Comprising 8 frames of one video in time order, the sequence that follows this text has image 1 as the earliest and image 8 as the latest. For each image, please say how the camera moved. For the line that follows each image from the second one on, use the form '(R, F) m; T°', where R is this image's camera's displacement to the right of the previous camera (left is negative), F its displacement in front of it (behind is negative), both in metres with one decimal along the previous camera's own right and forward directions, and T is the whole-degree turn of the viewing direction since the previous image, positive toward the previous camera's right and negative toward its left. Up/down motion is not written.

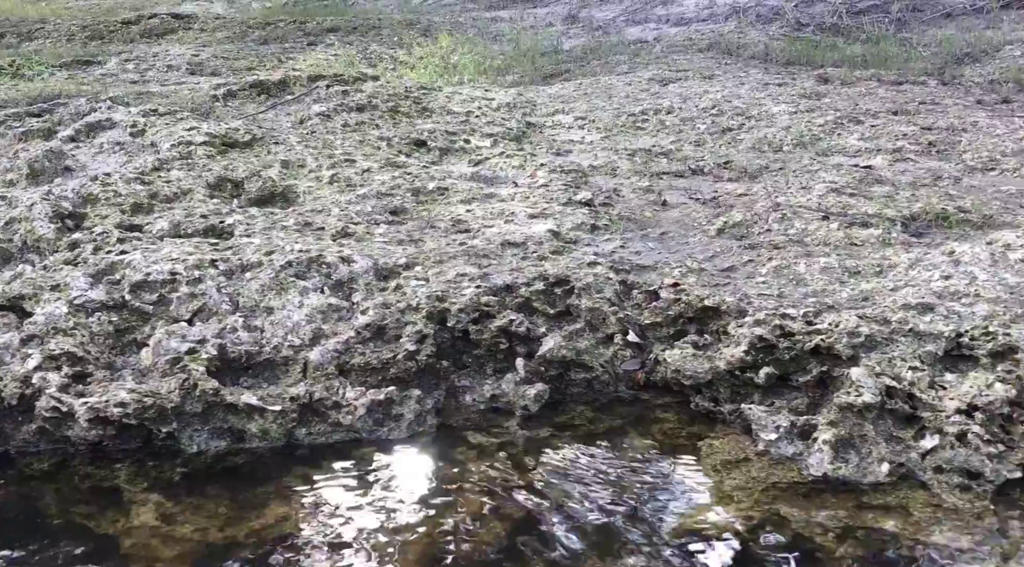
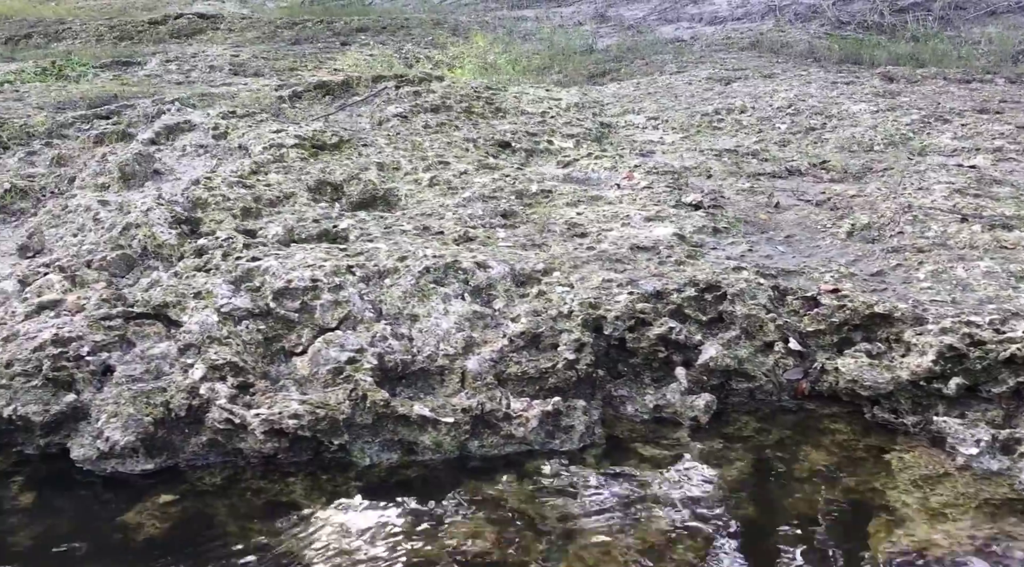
(-0.5, +0.1) m; -1°
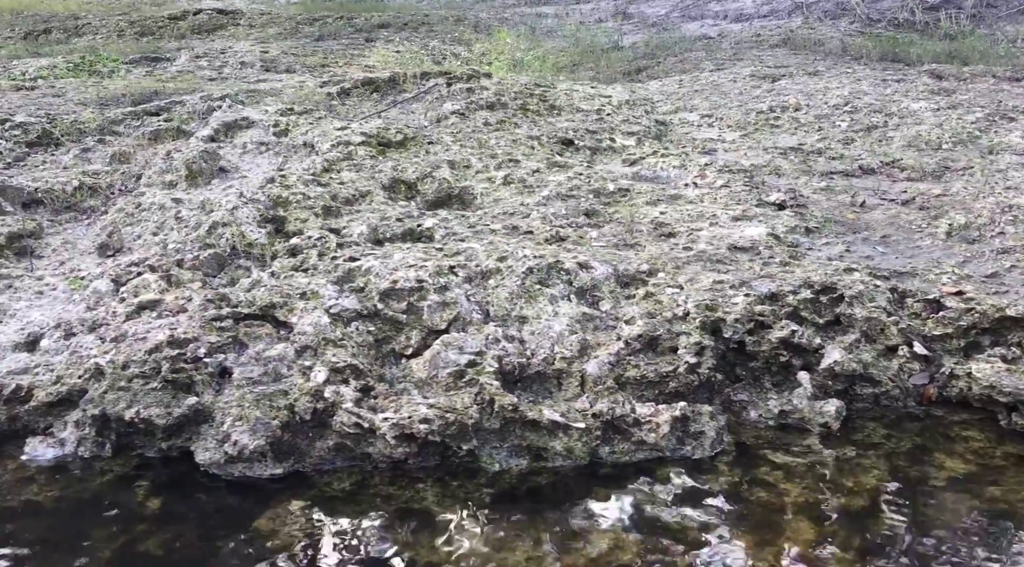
(-0.4, +0.1) m; 0°
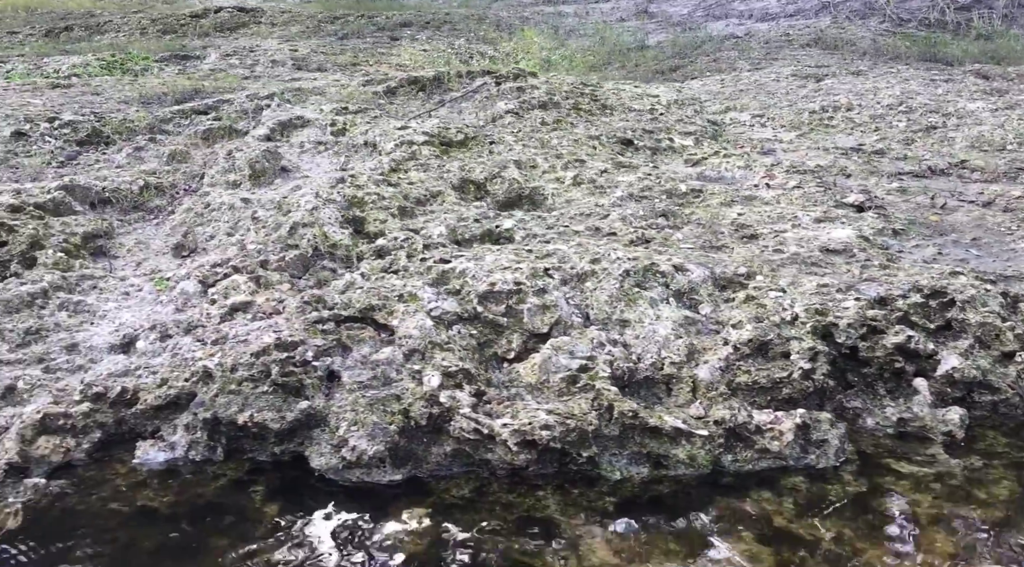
(-0.3, +0.1) m; -1°
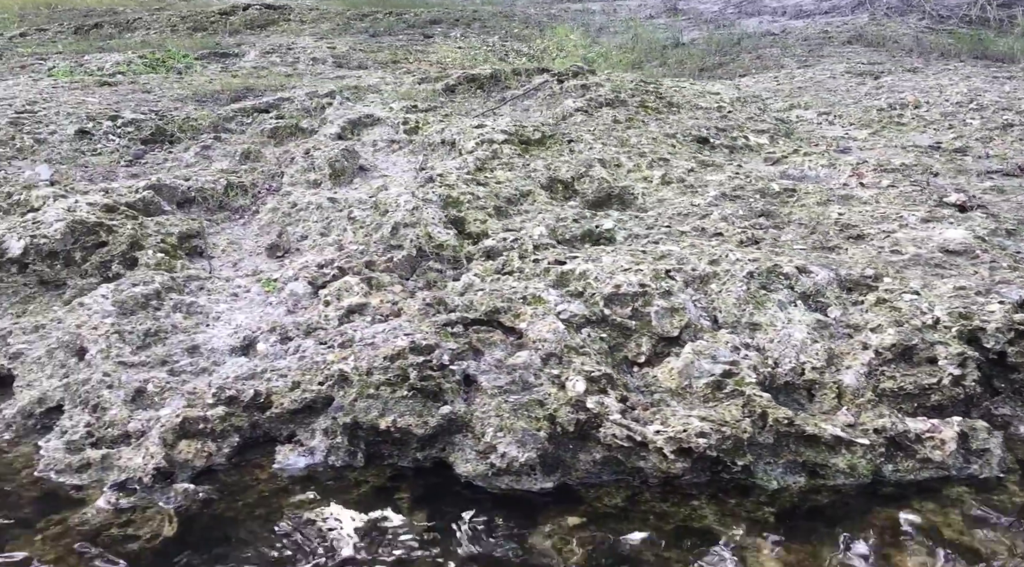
(-0.4, +0.1) m; -1°
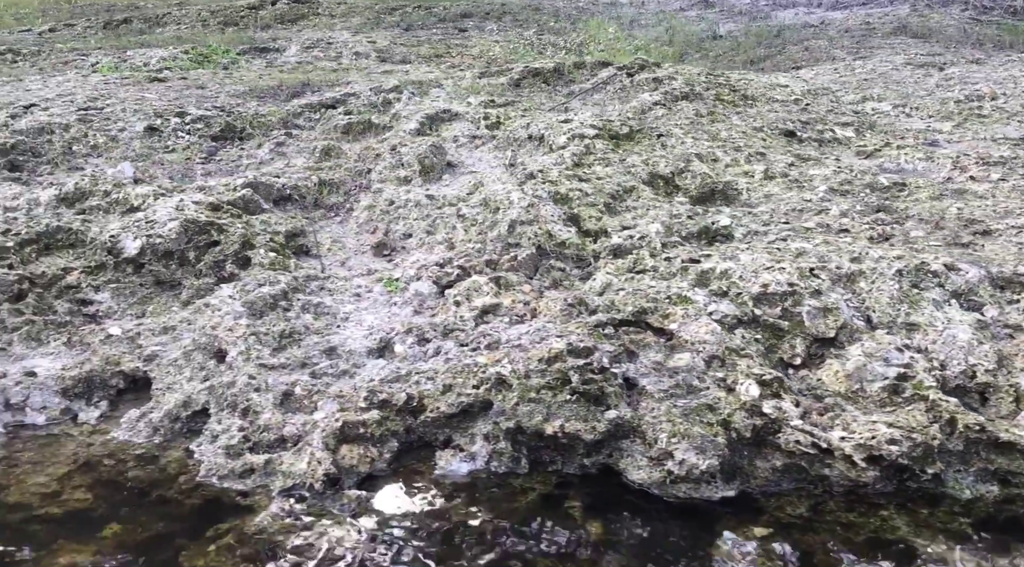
(-0.5, +0.1) m; -1°
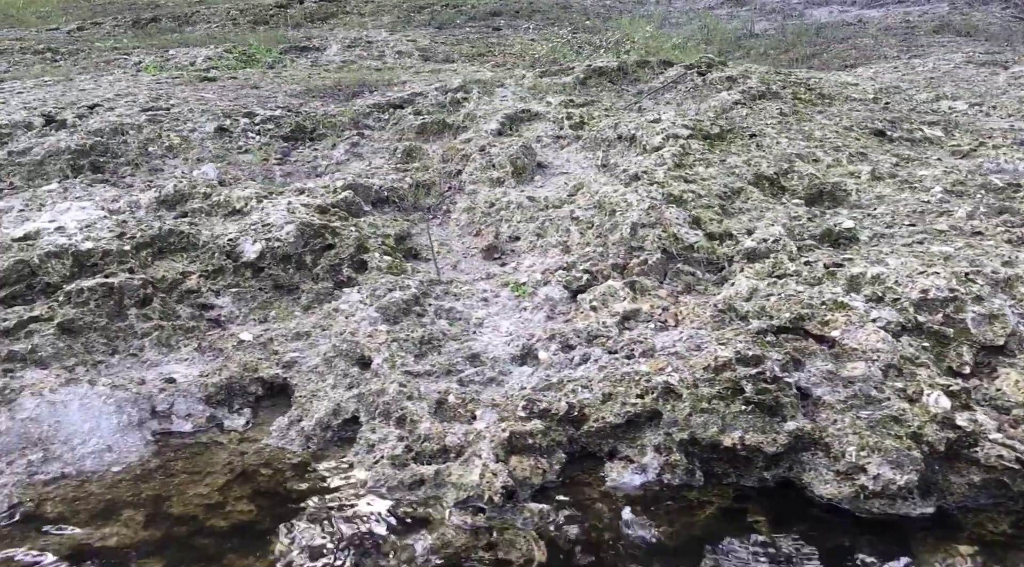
(-0.5, +0.1) m; -1°
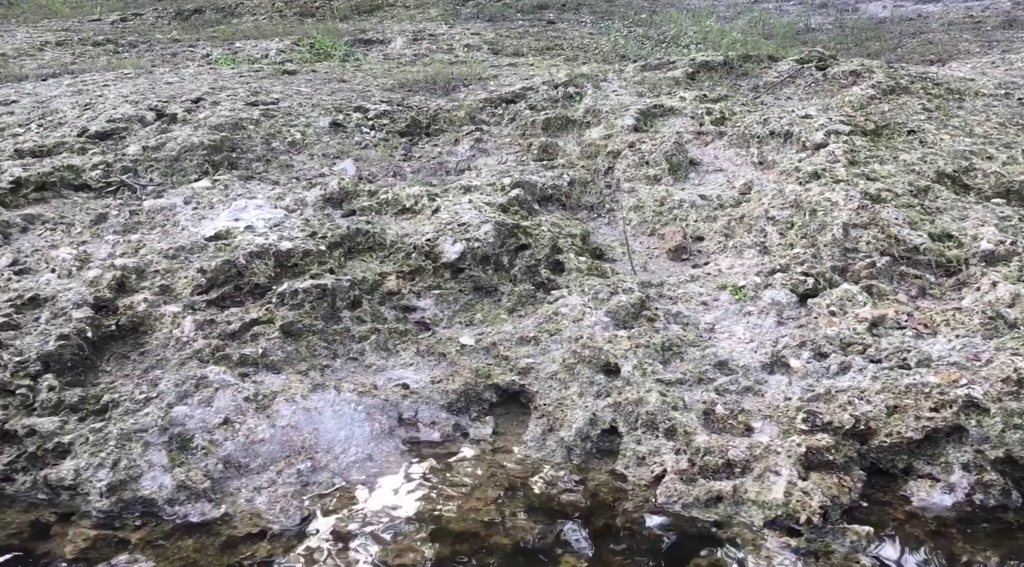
(-0.8, +0.1) m; -1°
